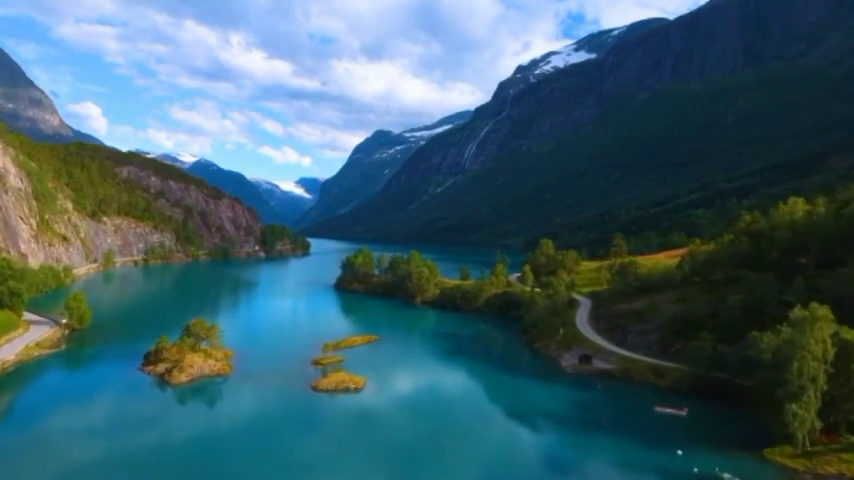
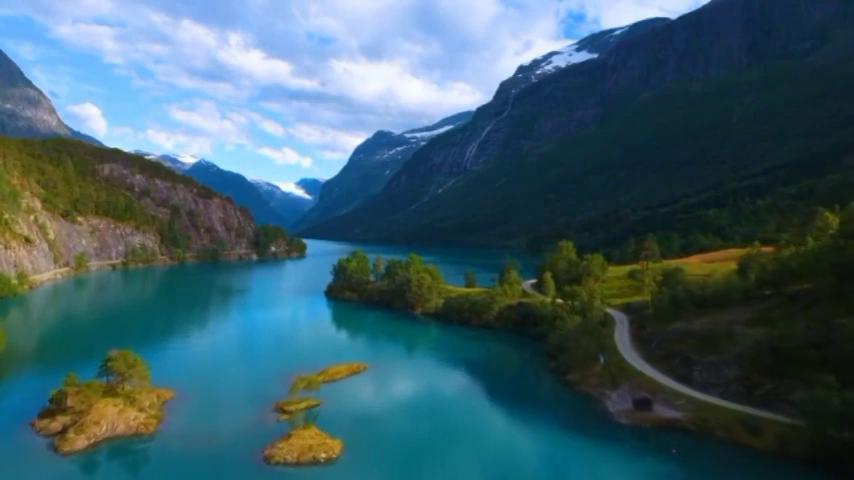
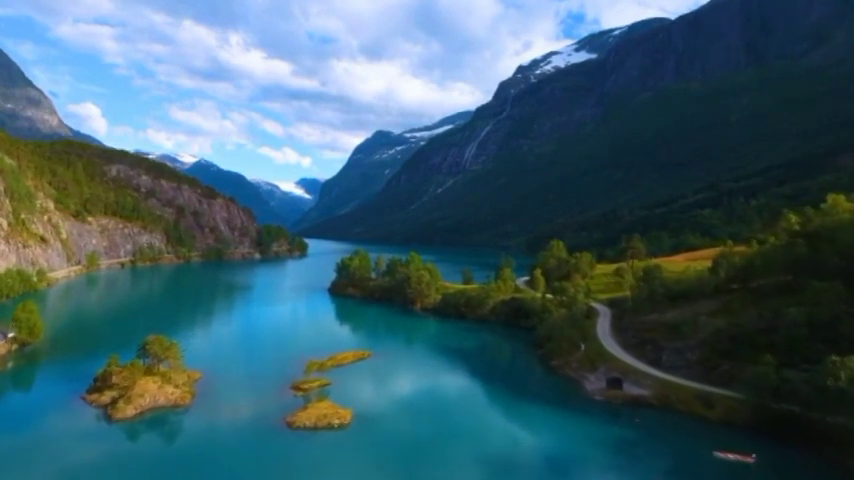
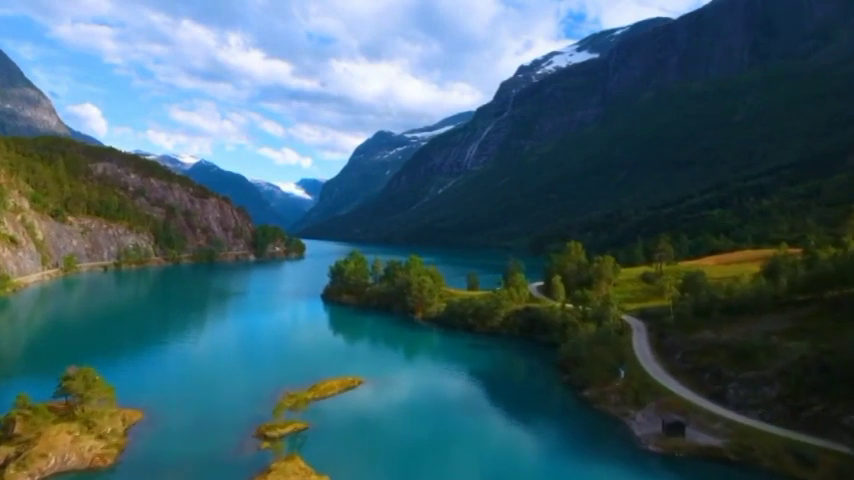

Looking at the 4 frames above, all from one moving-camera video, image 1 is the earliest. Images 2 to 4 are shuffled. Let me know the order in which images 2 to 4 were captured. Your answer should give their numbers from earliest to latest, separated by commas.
3, 2, 4
